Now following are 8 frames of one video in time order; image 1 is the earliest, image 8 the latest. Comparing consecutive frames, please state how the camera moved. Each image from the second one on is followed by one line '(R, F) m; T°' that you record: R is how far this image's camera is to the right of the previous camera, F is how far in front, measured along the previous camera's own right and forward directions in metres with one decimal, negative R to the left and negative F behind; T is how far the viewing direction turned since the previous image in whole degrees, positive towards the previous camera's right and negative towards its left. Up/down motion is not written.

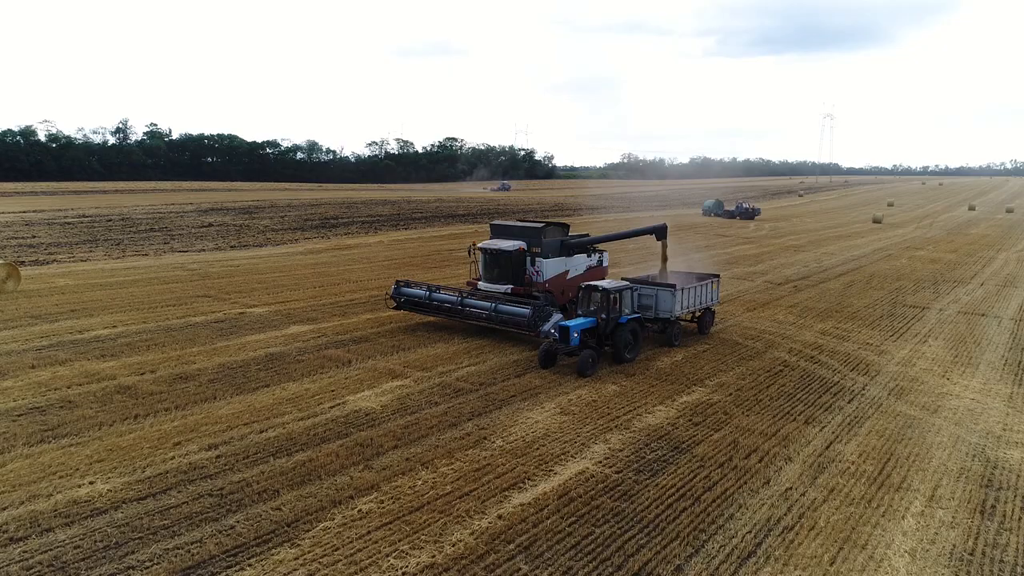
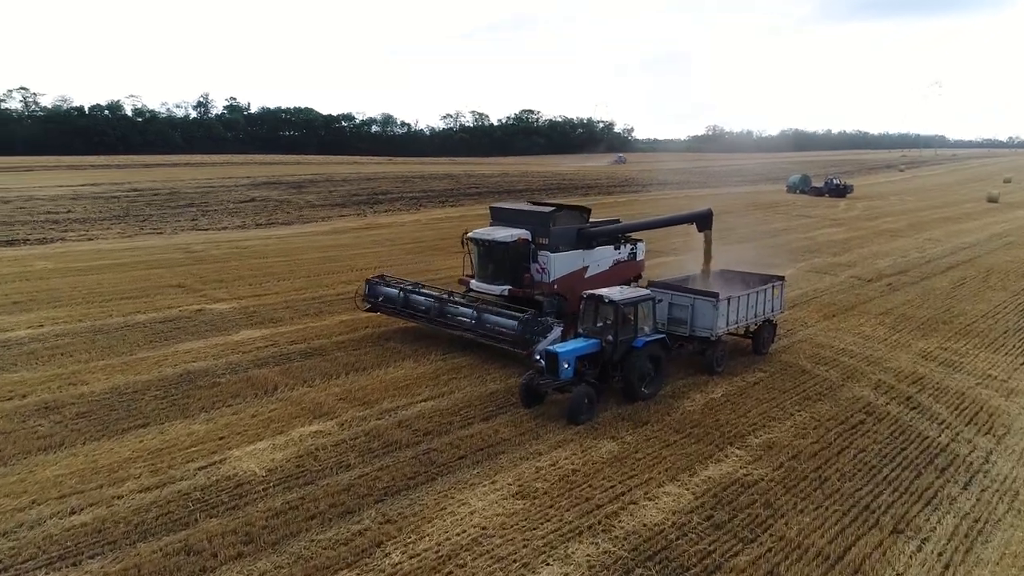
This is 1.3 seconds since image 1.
(+1.5, +3.7) m; -6°
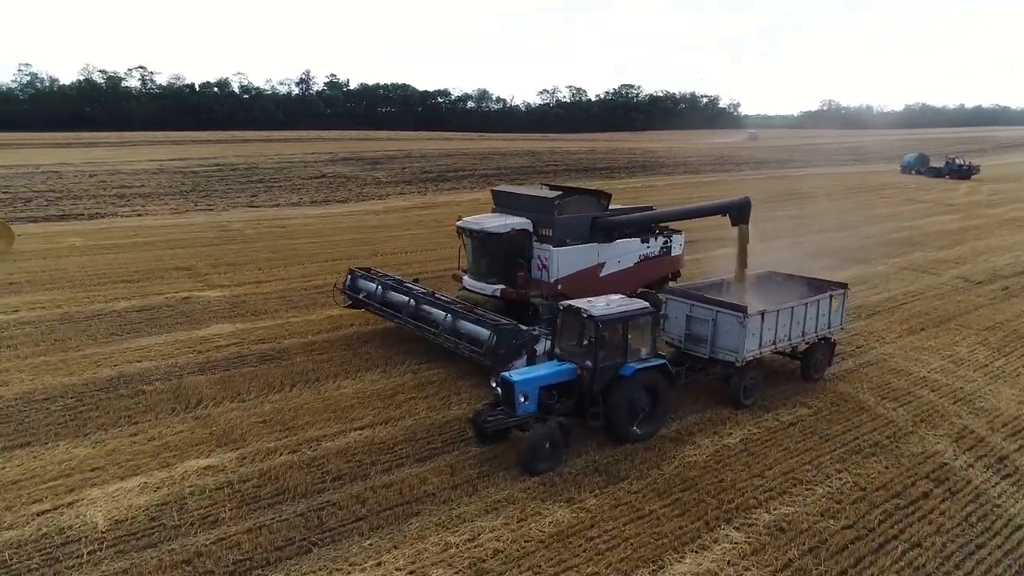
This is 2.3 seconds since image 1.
(+1.6, +2.2) m; -8°
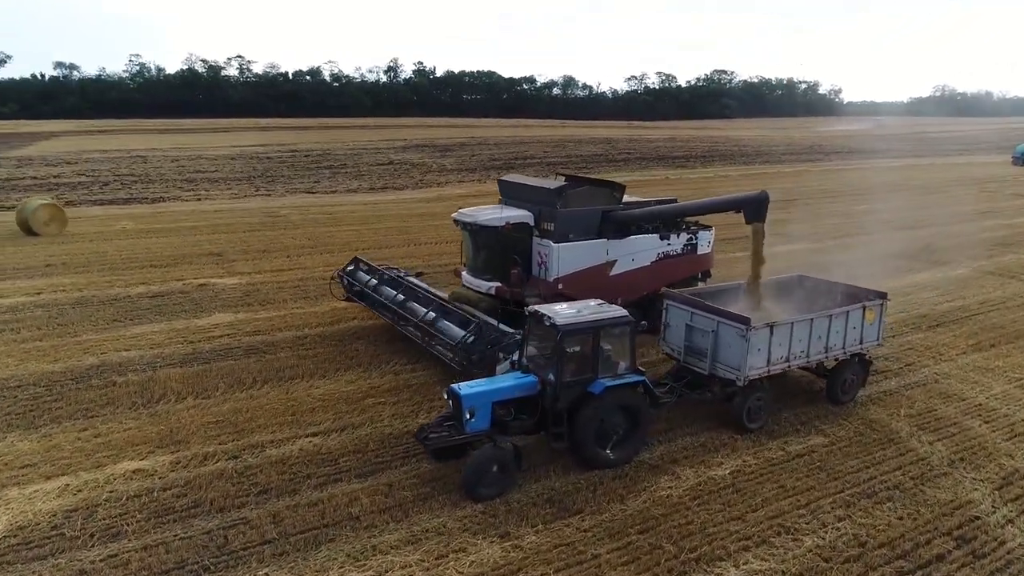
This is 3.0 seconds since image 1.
(+1.3, +0.9) m; -7°
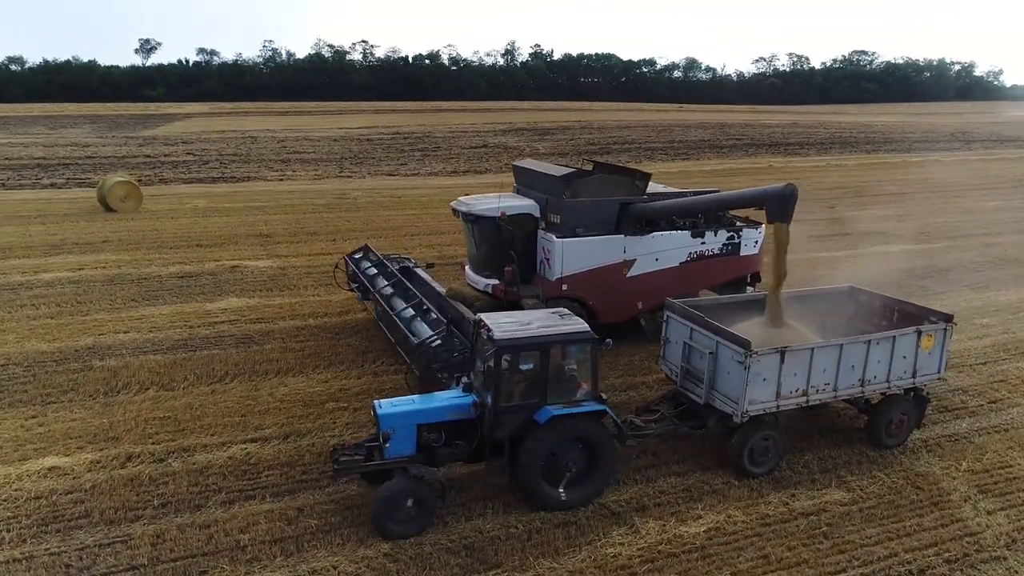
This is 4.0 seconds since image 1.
(+1.5, +1.2) m; -9°
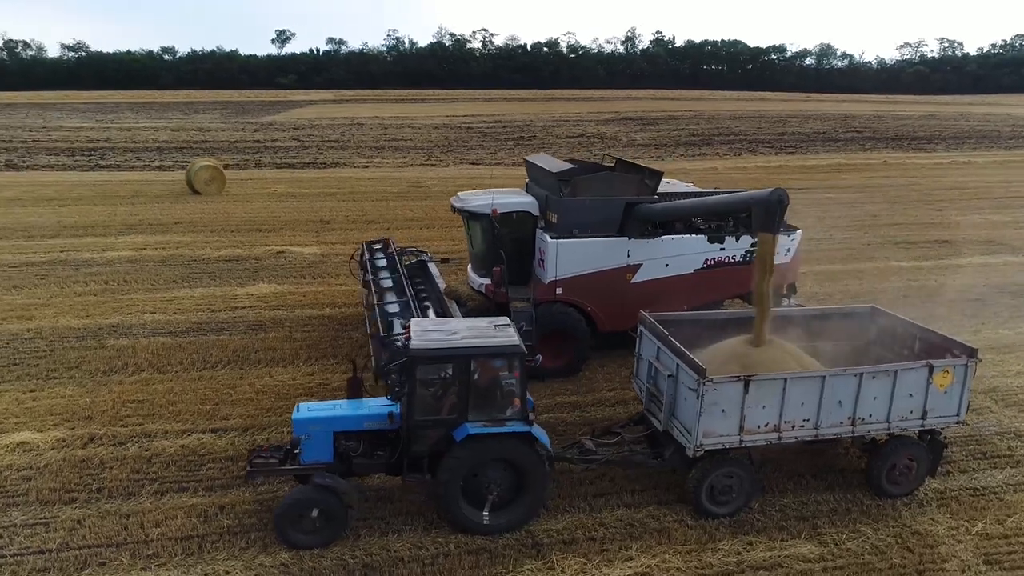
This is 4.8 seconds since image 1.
(+1.5, +0.6) m; -9°
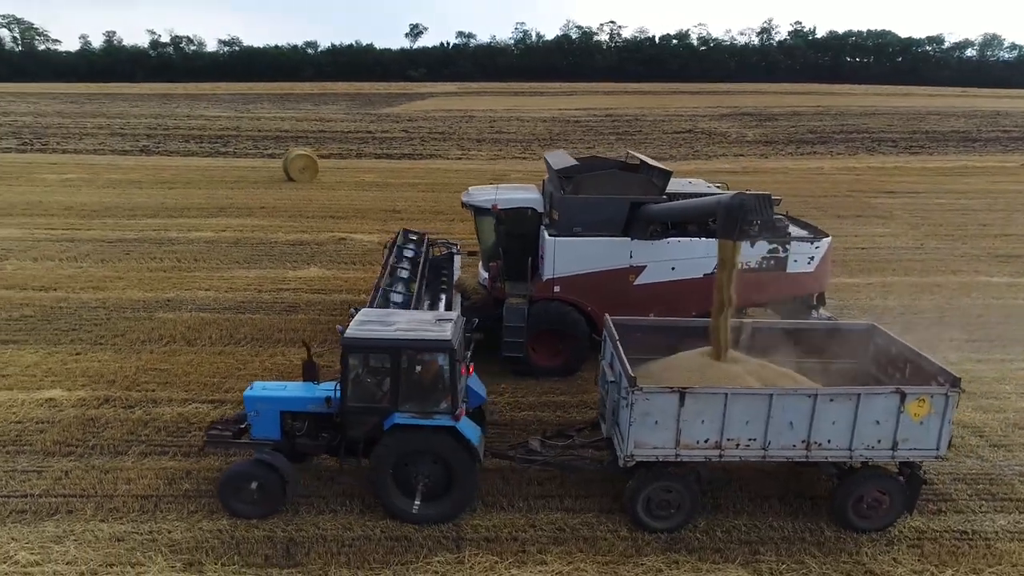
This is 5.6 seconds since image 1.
(+1.5, +0.1) m; -10°
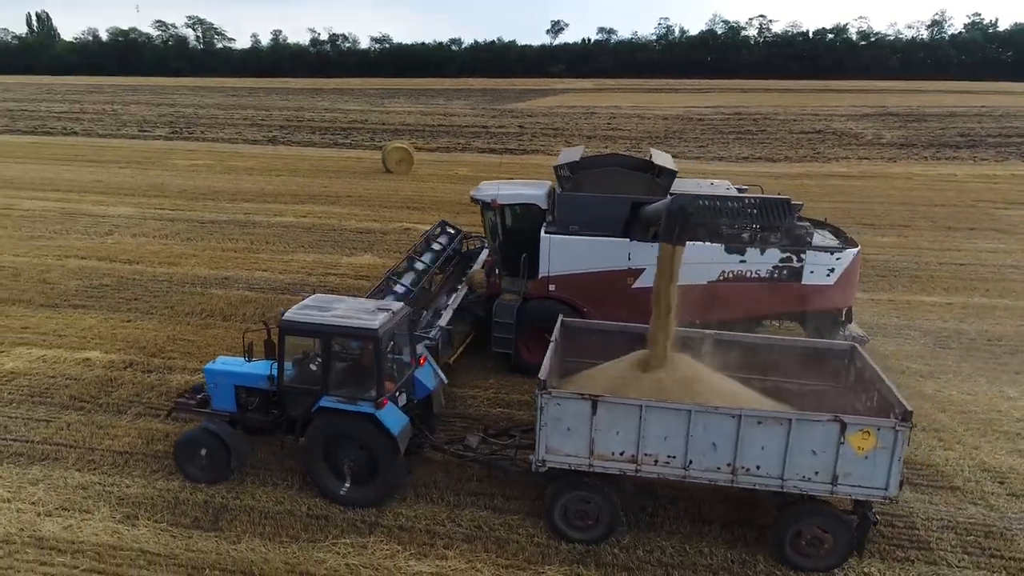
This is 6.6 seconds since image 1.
(+1.7, +0.2) m; -11°
